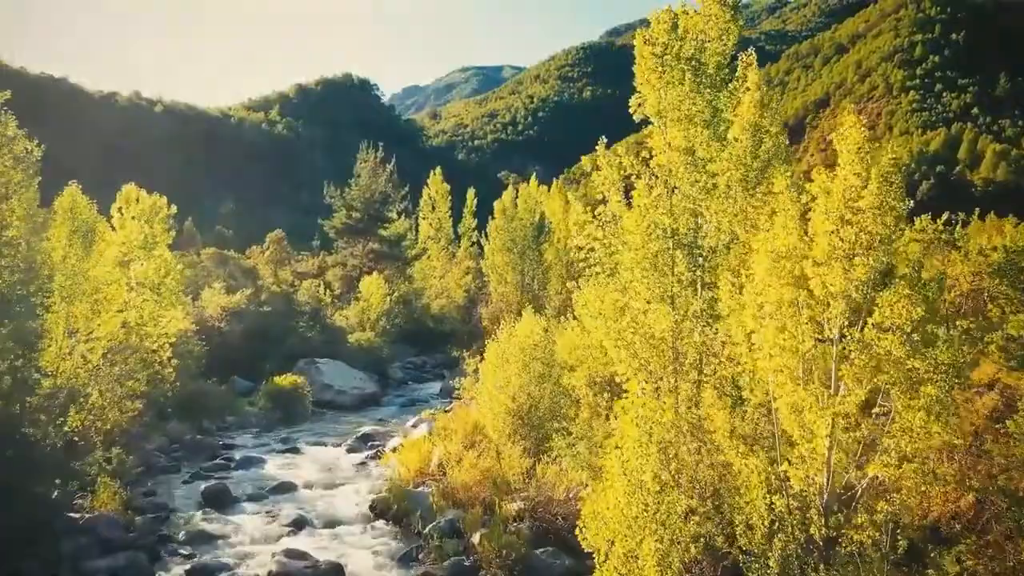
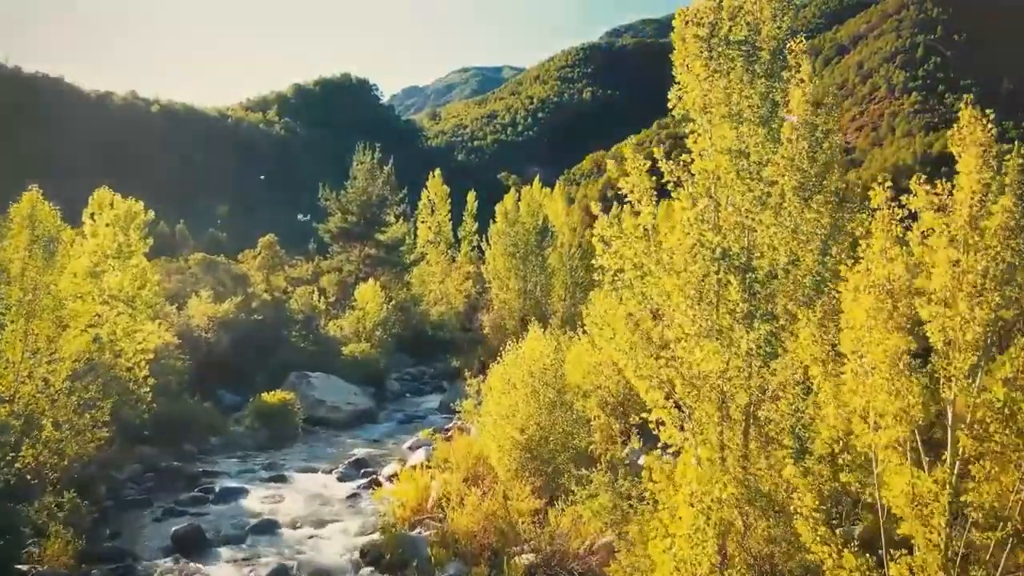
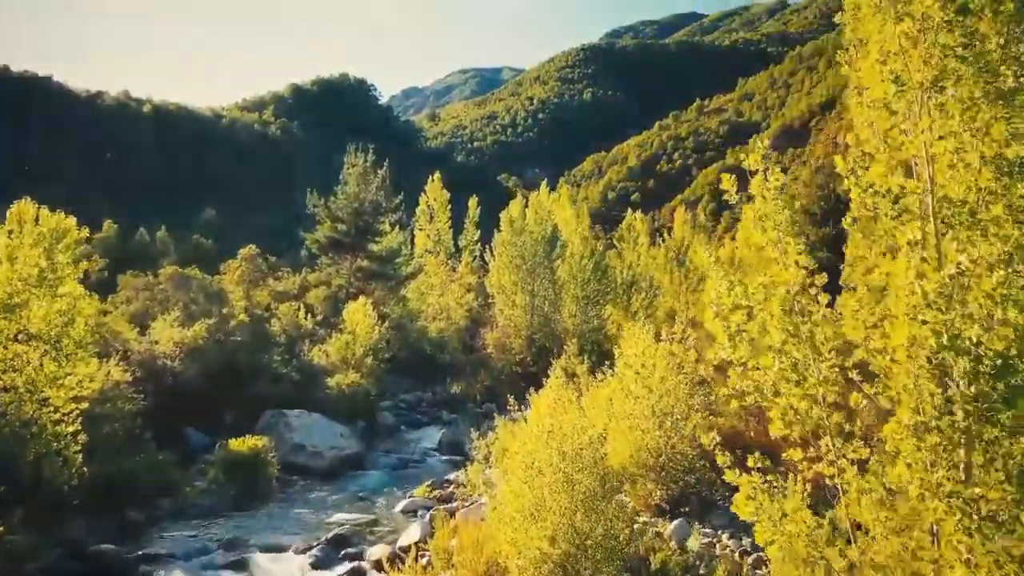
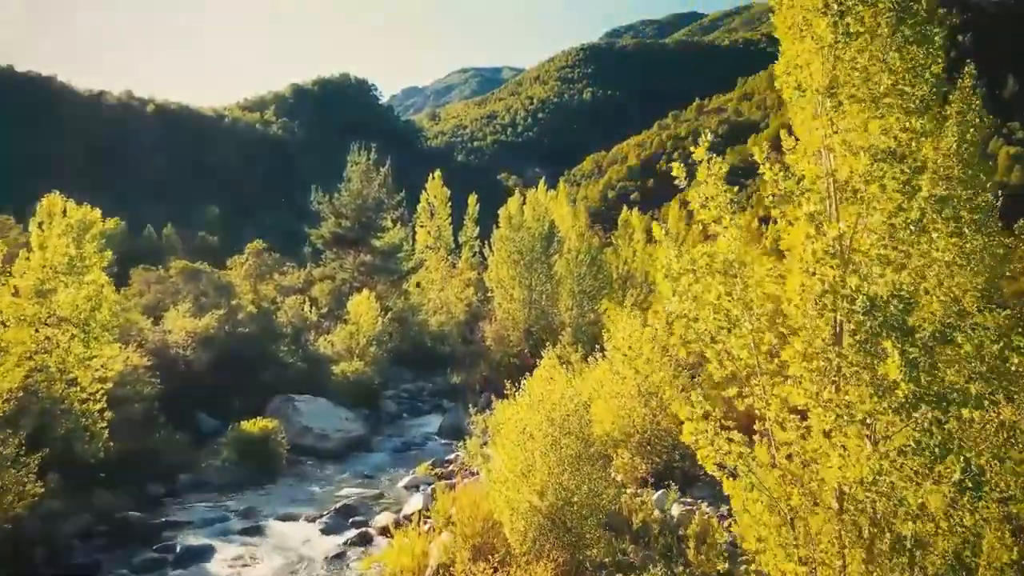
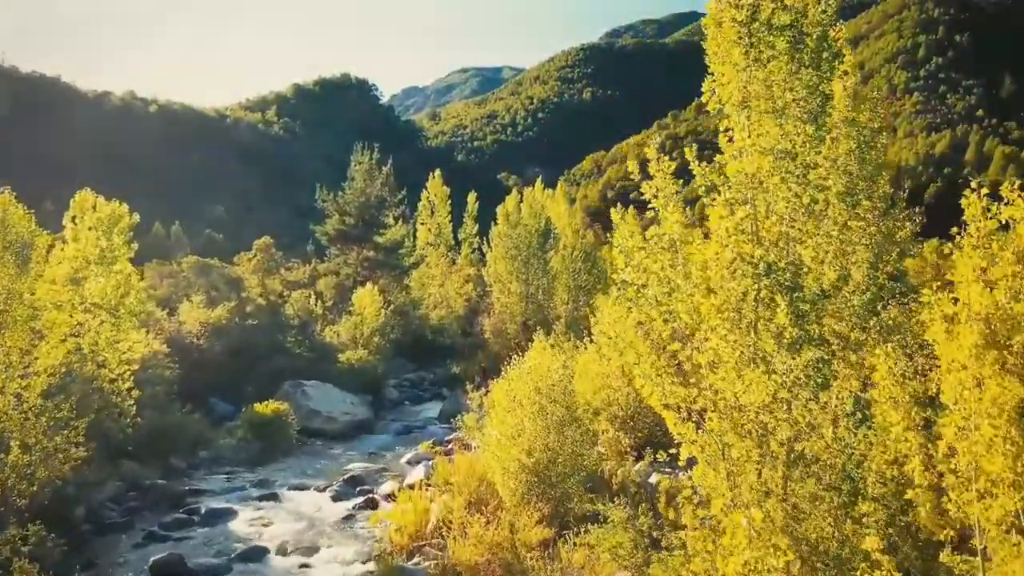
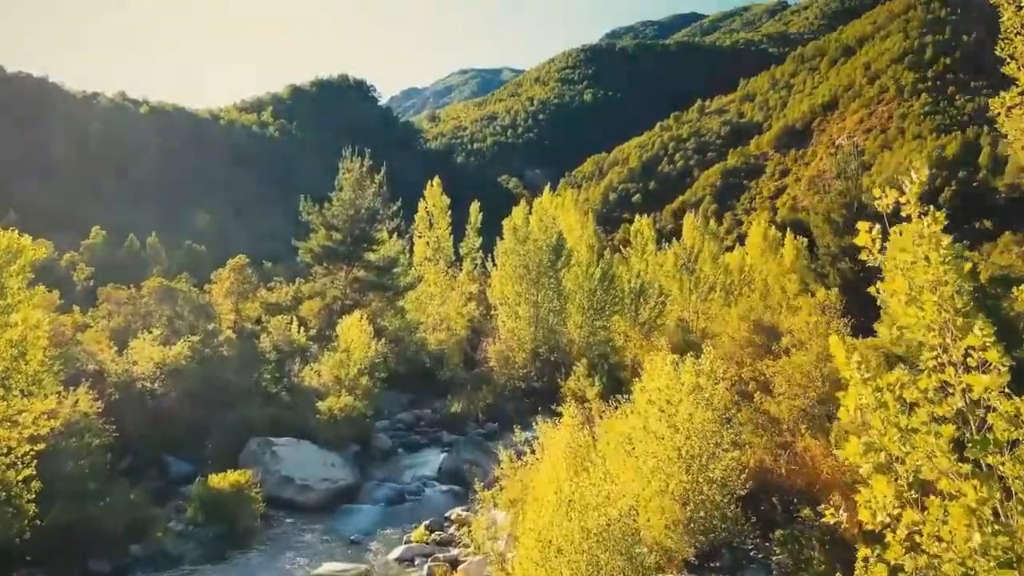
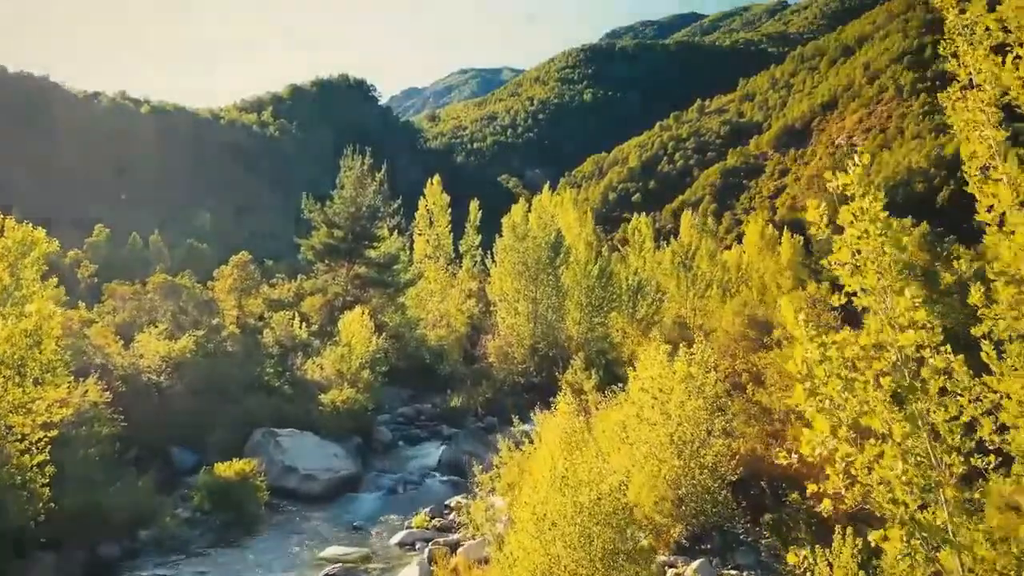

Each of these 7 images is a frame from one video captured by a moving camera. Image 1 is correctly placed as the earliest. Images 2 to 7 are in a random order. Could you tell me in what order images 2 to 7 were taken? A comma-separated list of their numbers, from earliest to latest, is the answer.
2, 5, 4, 3, 7, 6
